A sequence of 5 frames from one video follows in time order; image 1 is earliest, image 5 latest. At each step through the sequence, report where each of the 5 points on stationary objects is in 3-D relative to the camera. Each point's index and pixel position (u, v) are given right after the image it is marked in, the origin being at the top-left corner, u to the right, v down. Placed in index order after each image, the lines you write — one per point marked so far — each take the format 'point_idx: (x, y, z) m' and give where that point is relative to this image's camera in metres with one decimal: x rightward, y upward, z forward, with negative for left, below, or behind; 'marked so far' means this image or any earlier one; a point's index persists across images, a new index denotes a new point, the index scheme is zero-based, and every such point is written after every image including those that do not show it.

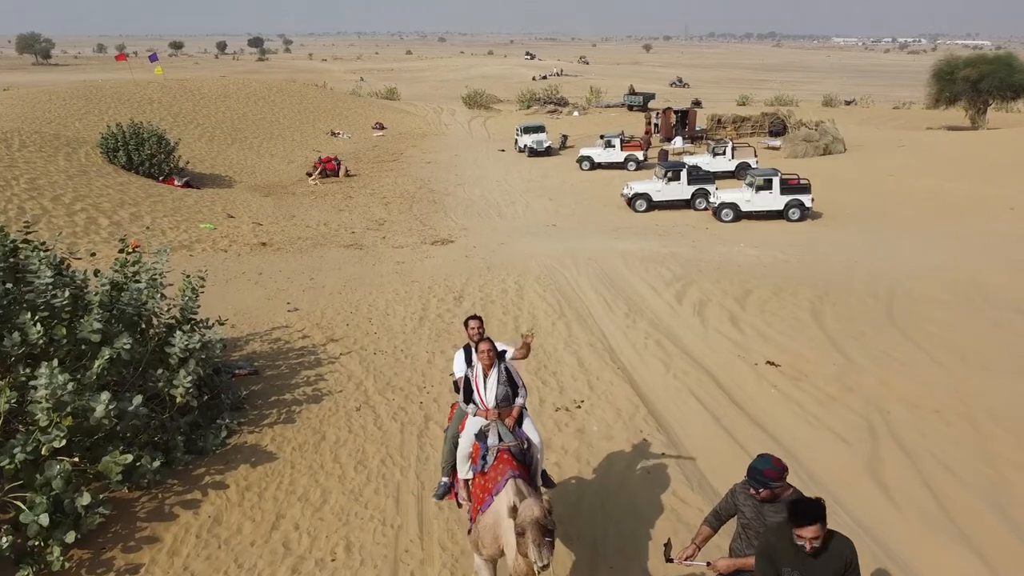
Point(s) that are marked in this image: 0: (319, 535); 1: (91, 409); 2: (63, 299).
0: (-1.4, -1.8, +6.1) m
1: (-3.0, -0.9, +6.0) m
2: (-3.6, -0.1, +6.5) m
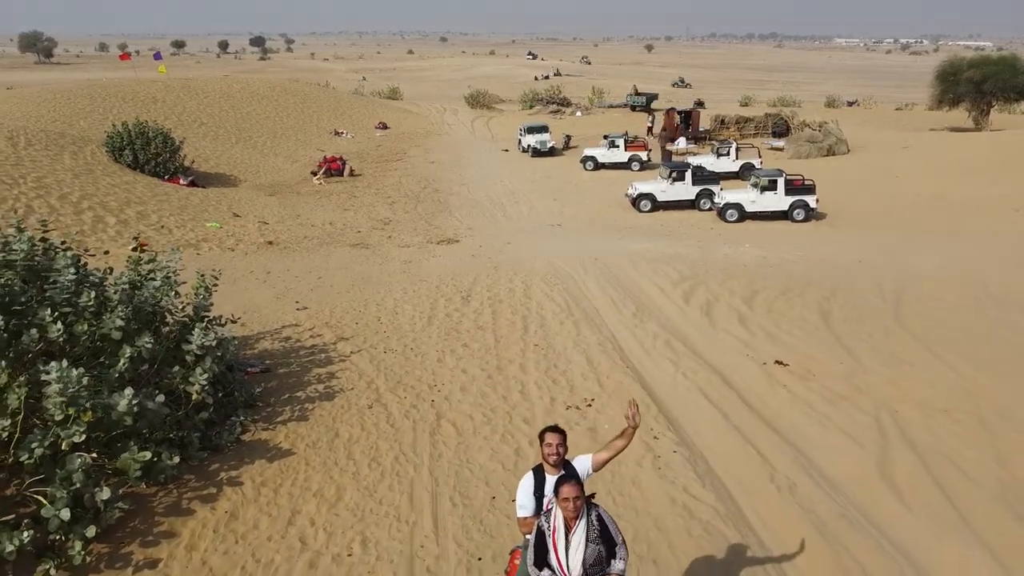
0: (-1.3, -1.8, +6.2) m
1: (-2.9, -0.9, +6.1) m
2: (-3.4, -0.1, +6.6) m
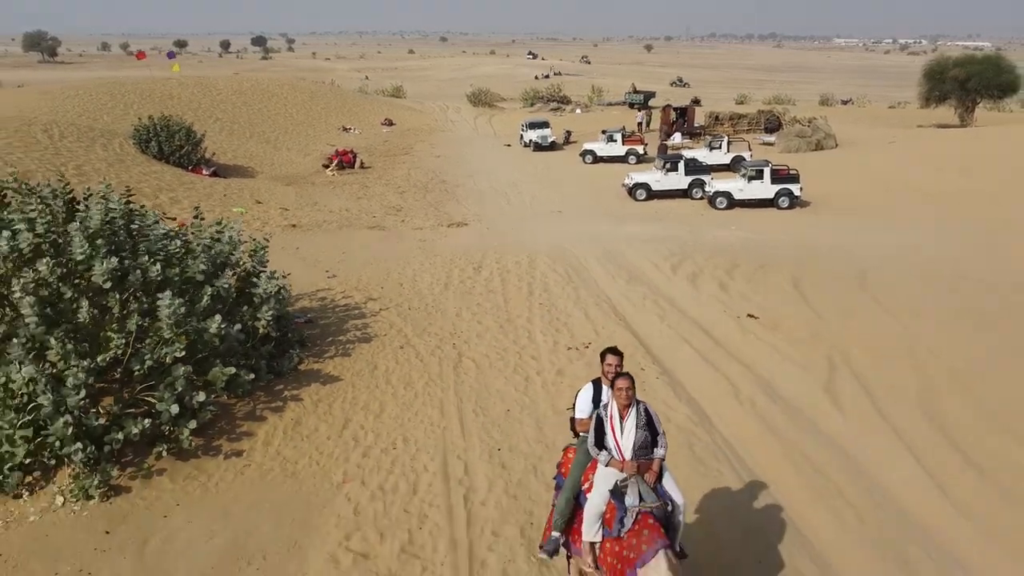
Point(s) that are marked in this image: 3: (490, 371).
0: (-1.2, -1.3, +7.6) m
1: (-2.8, -0.4, +7.5) m
2: (-3.3, +0.4, +8.1) m
3: (-0.2, -0.9, +9.1) m
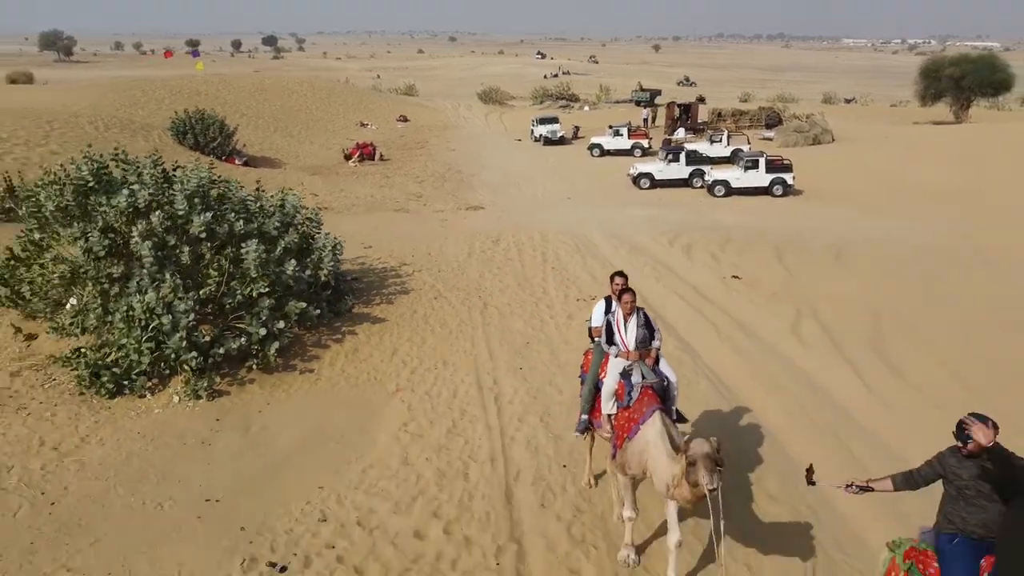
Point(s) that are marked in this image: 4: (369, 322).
0: (-1.0, -0.8, +9.3) m
1: (-2.6, +0.2, +9.2) m
2: (-3.1, +1.0, +9.8) m
3: (0.0, -0.4, +10.8) m
4: (-1.8, -0.4, +10.2) m
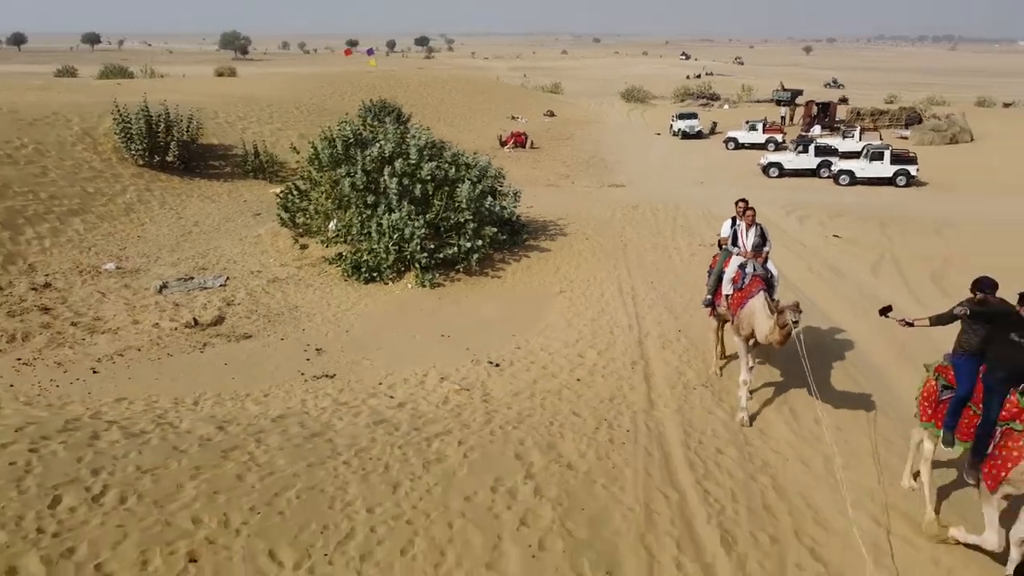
0: (+1.0, +0.2, +12.6) m
1: (-0.5, +1.3, +12.7) m
2: (-0.9, +2.1, +13.4) m
3: (+2.3, +0.6, +13.8) m
4: (+0.4, +0.6, +13.5) m
